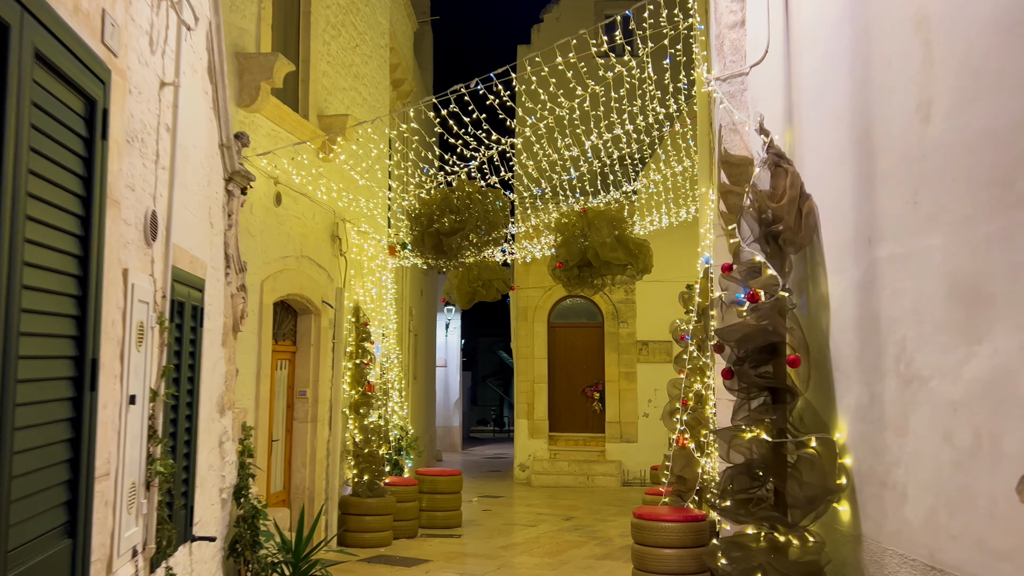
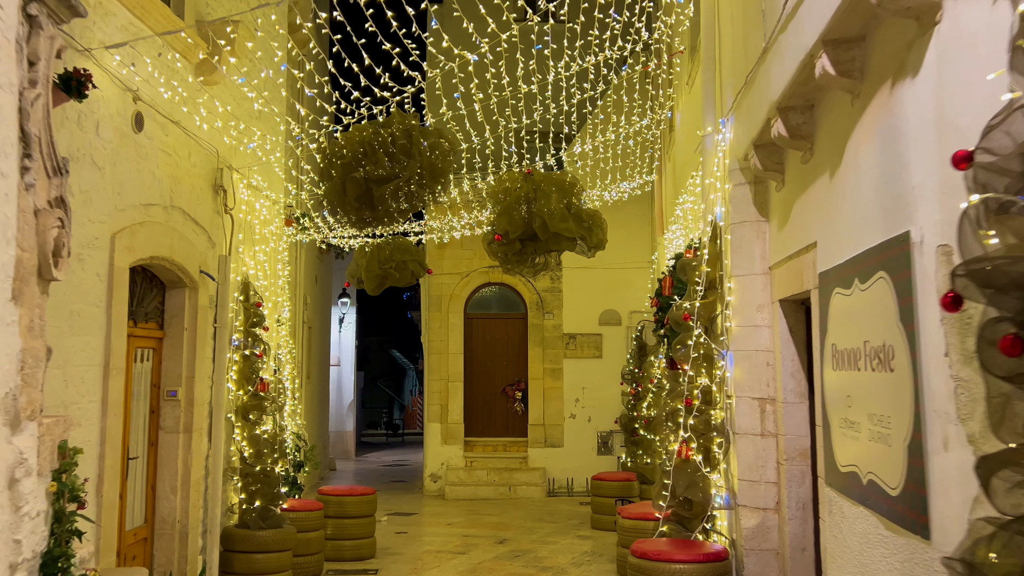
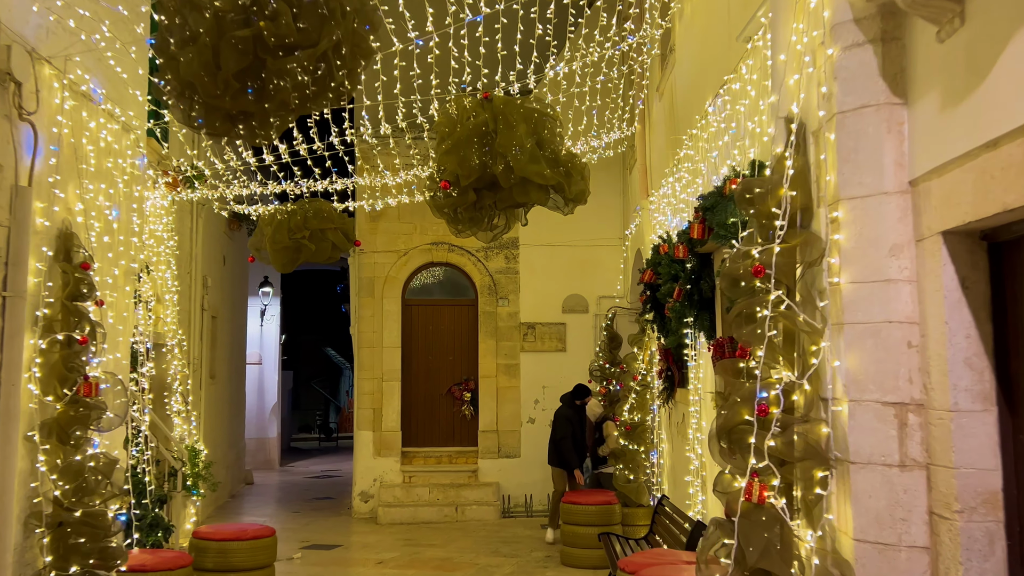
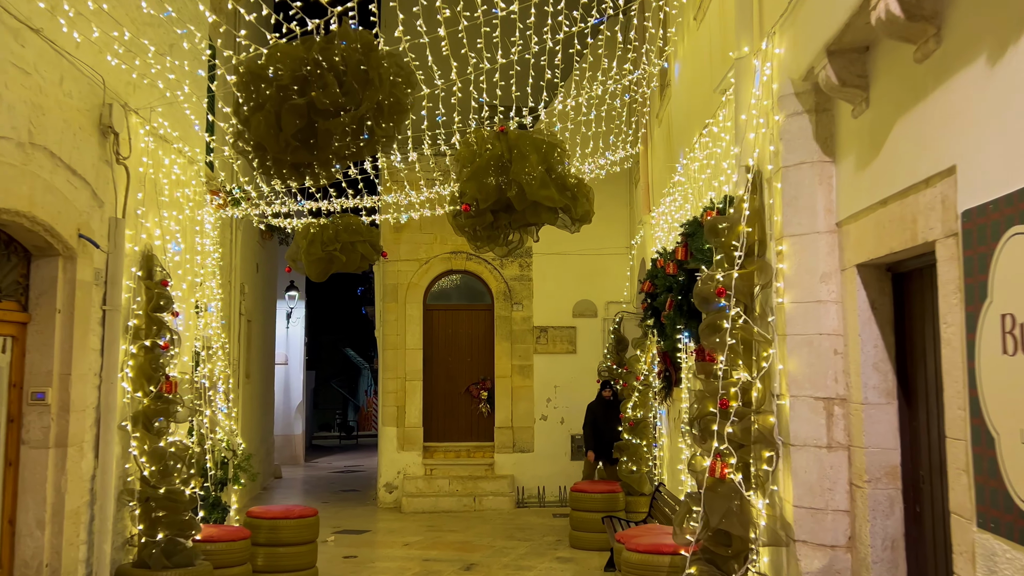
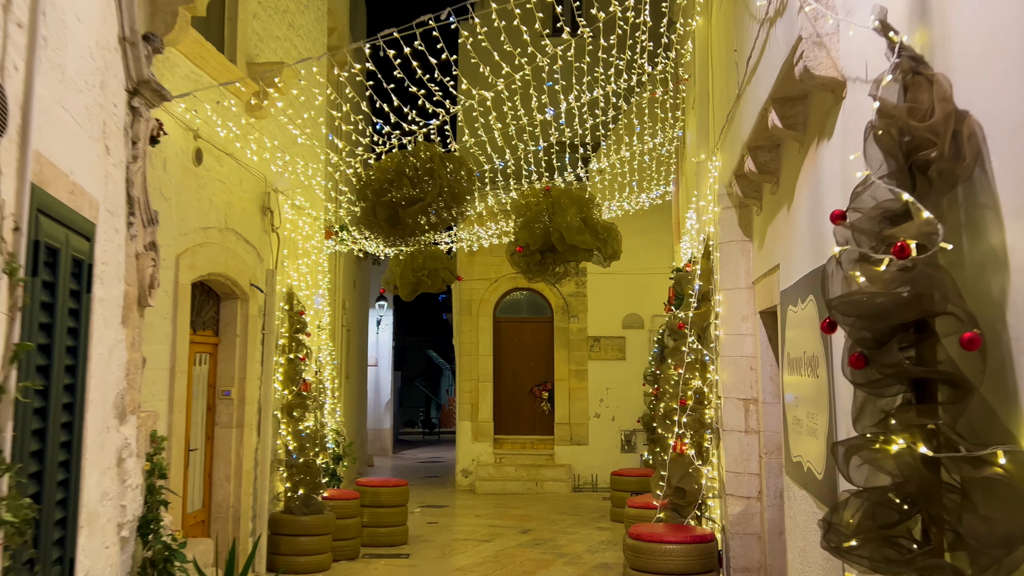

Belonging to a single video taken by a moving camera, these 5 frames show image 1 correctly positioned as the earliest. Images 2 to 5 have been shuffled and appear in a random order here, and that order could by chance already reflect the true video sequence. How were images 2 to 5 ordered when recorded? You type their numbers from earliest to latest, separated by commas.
5, 2, 4, 3
